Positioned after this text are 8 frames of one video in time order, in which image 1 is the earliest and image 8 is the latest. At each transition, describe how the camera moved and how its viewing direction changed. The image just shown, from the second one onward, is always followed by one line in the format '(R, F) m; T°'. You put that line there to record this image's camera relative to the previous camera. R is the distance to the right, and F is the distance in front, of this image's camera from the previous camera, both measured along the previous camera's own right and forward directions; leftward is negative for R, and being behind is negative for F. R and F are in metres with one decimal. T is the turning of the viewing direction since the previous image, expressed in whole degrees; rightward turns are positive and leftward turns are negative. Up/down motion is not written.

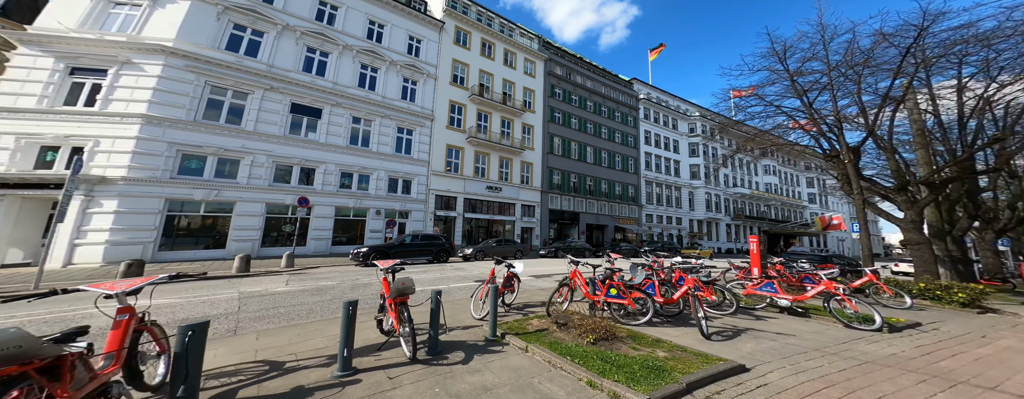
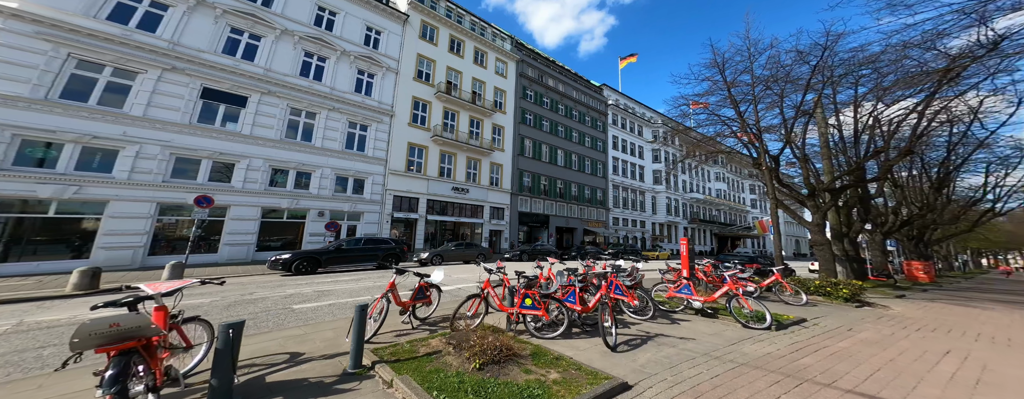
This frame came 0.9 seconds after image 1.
(+0.4, +0.1) m; +7°
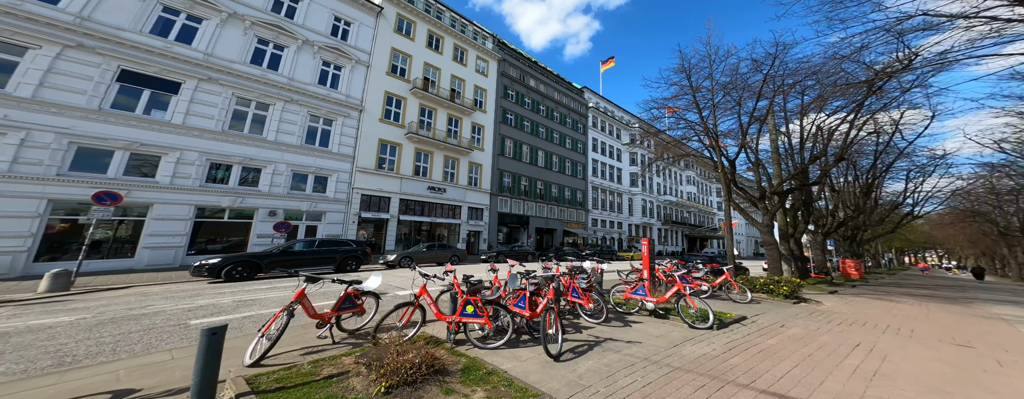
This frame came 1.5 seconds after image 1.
(+0.3, +0.1) m; +5°
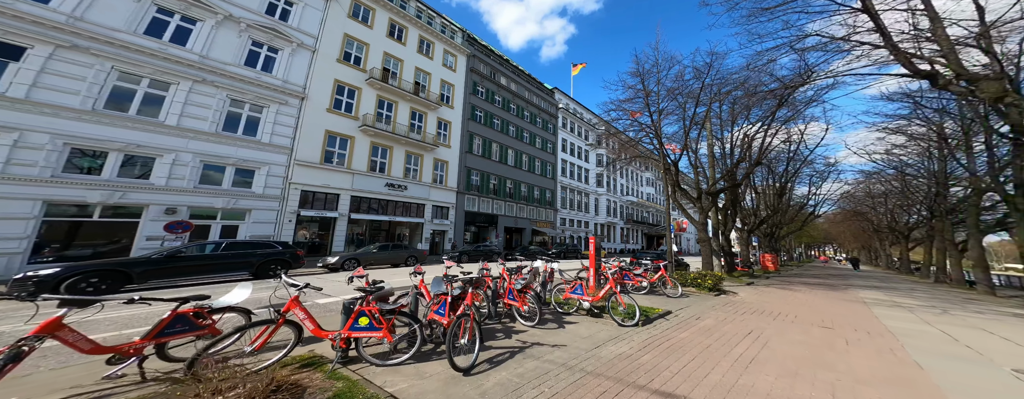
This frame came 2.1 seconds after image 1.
(+0.4, +0.2) m; +8°
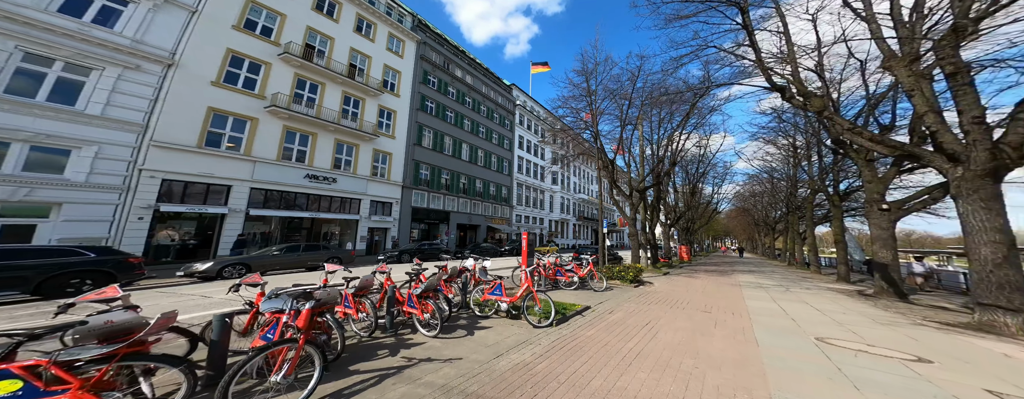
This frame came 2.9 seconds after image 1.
(+0.6, +0.3) m; +10°
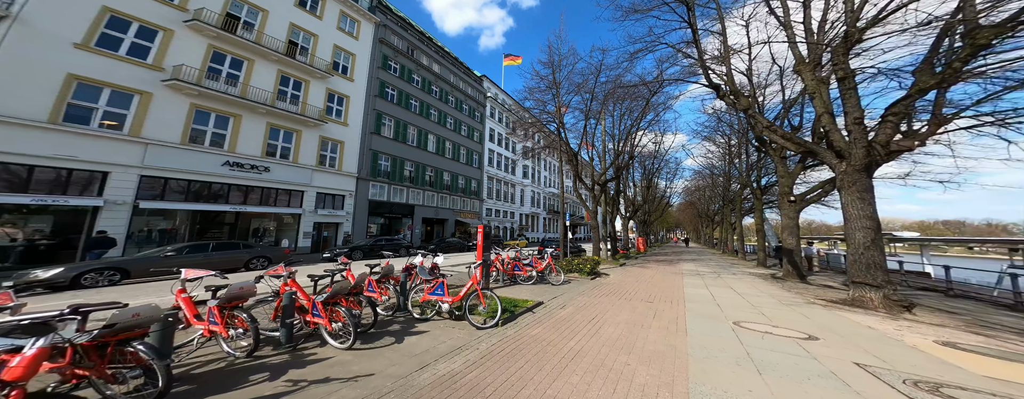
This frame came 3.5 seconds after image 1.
(+0.4, +0.4) m; +7°
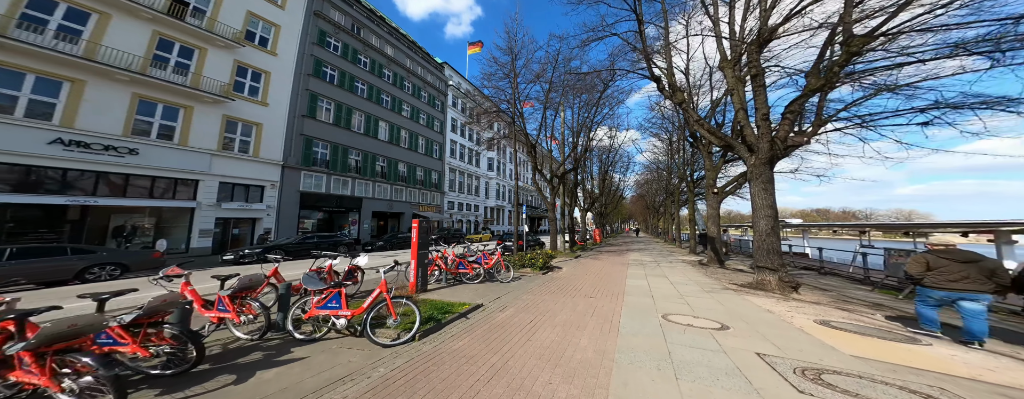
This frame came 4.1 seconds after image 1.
(+0.6, +0.7) m; +9°
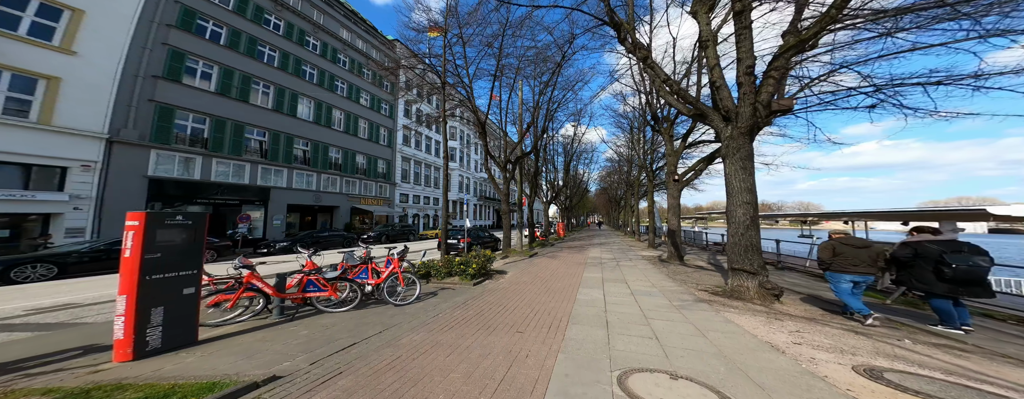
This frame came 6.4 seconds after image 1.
(+1.9, +3.7) m; +8°
